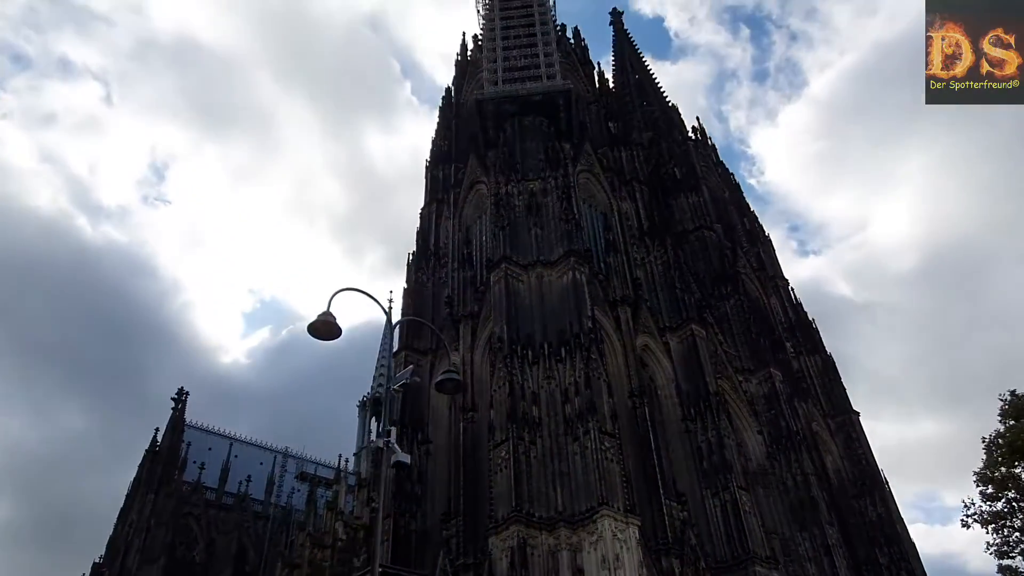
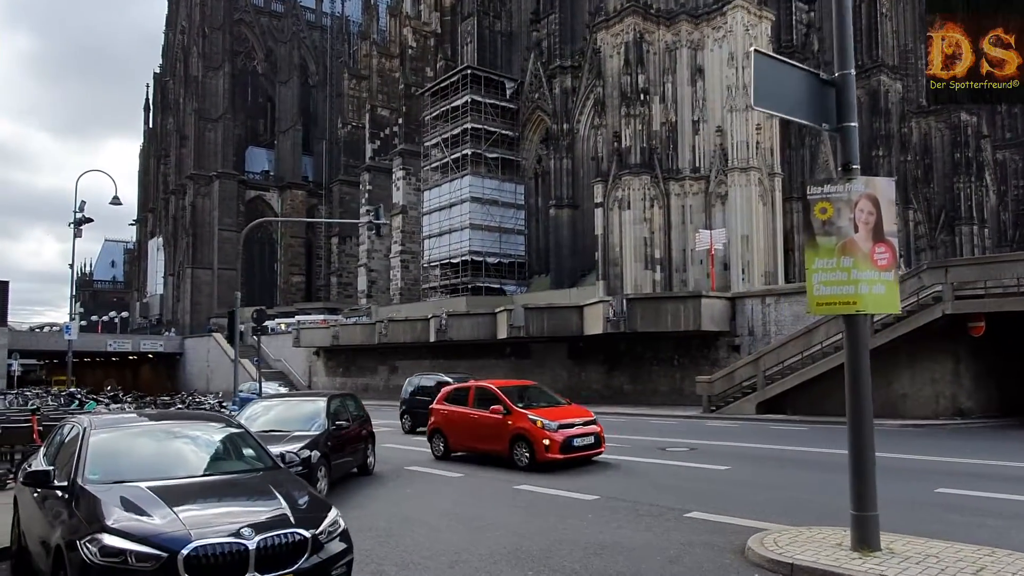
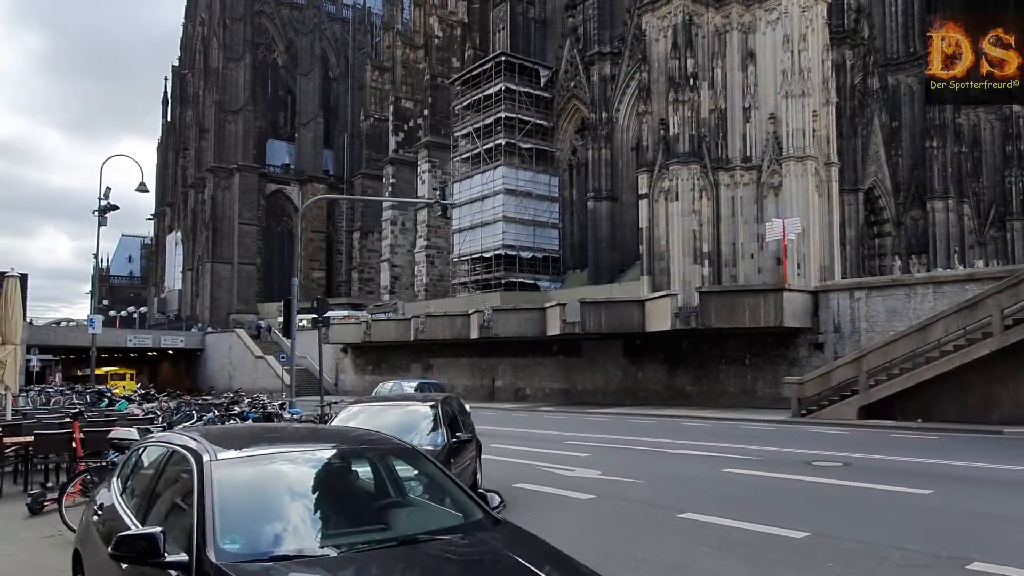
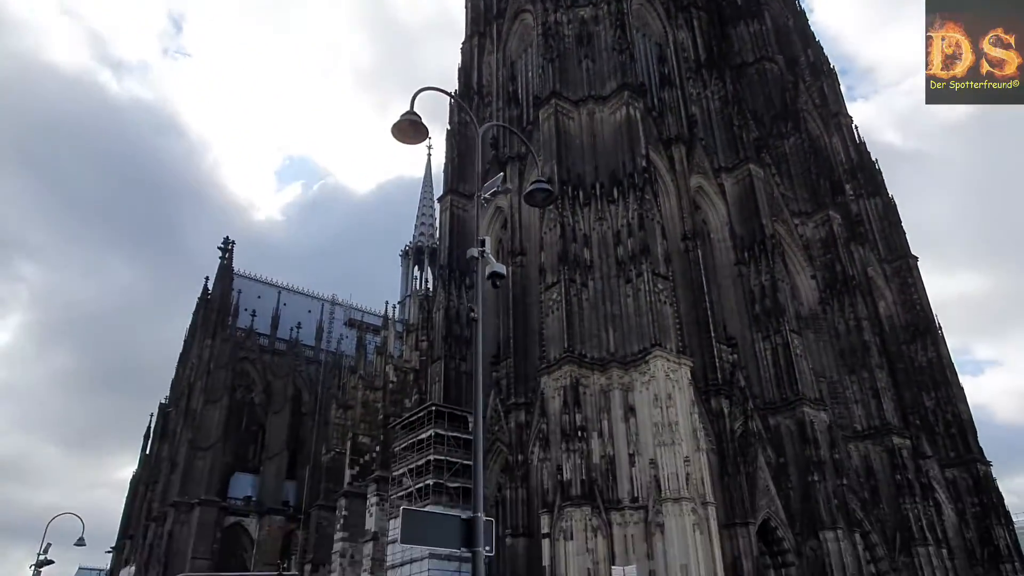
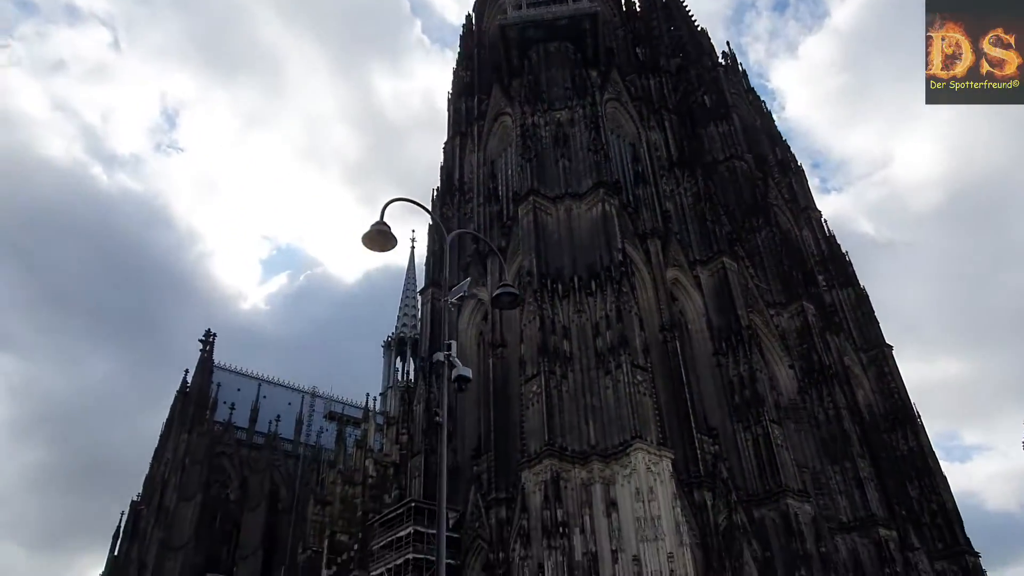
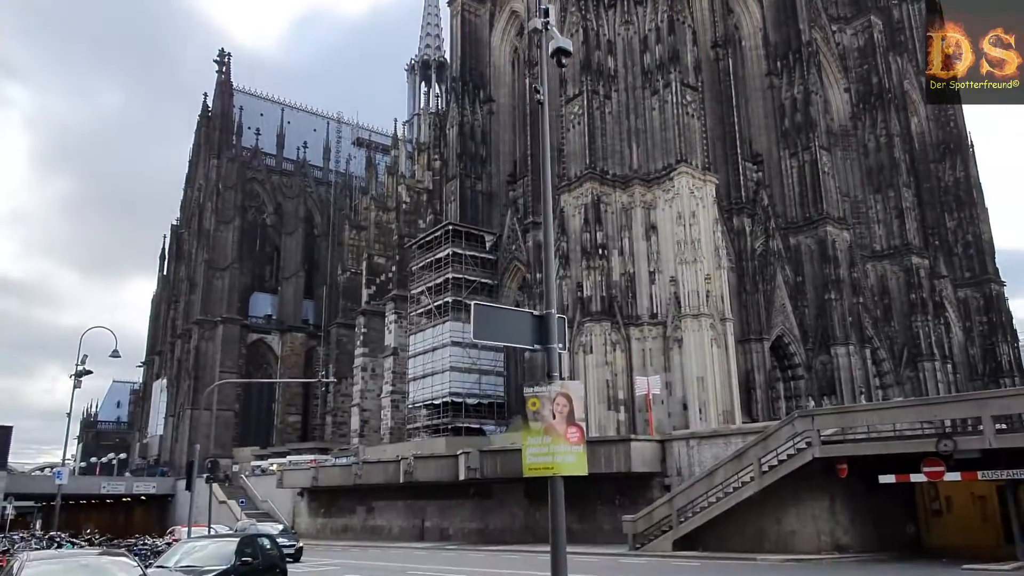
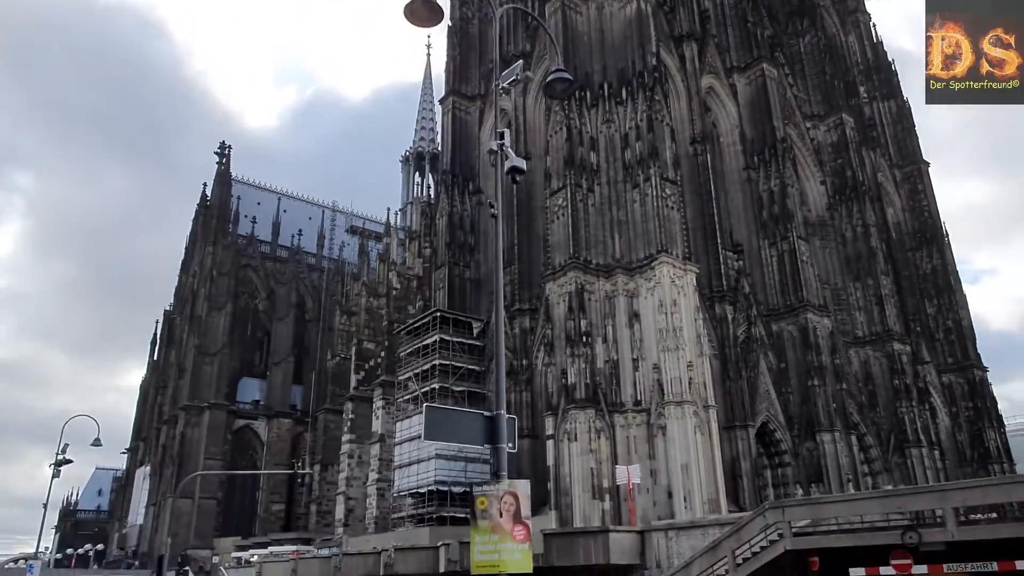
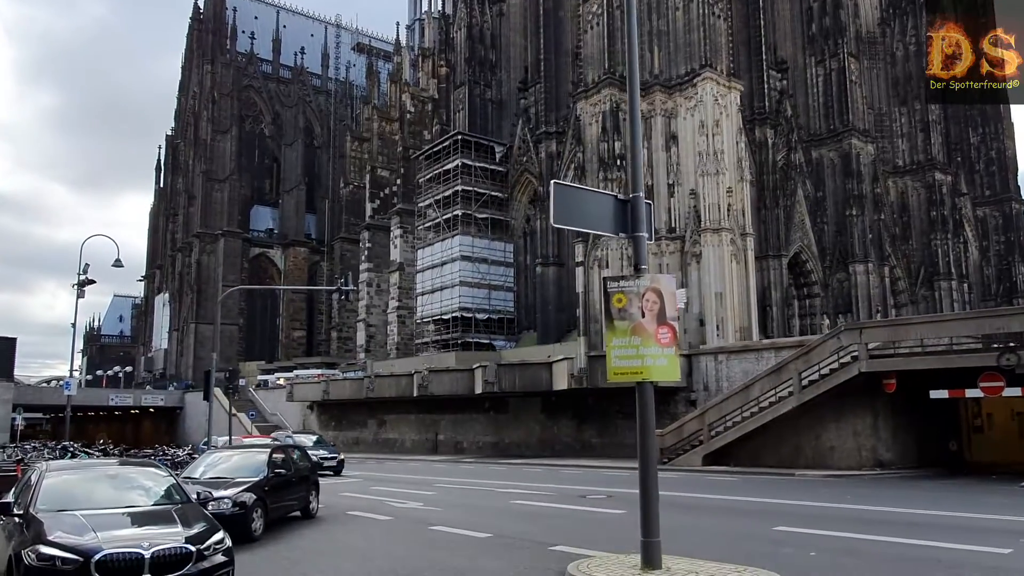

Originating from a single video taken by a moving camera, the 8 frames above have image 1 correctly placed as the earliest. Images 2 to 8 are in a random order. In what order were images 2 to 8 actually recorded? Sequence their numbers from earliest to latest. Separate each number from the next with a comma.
5, 4, 7, 6, 8, 2, 3
